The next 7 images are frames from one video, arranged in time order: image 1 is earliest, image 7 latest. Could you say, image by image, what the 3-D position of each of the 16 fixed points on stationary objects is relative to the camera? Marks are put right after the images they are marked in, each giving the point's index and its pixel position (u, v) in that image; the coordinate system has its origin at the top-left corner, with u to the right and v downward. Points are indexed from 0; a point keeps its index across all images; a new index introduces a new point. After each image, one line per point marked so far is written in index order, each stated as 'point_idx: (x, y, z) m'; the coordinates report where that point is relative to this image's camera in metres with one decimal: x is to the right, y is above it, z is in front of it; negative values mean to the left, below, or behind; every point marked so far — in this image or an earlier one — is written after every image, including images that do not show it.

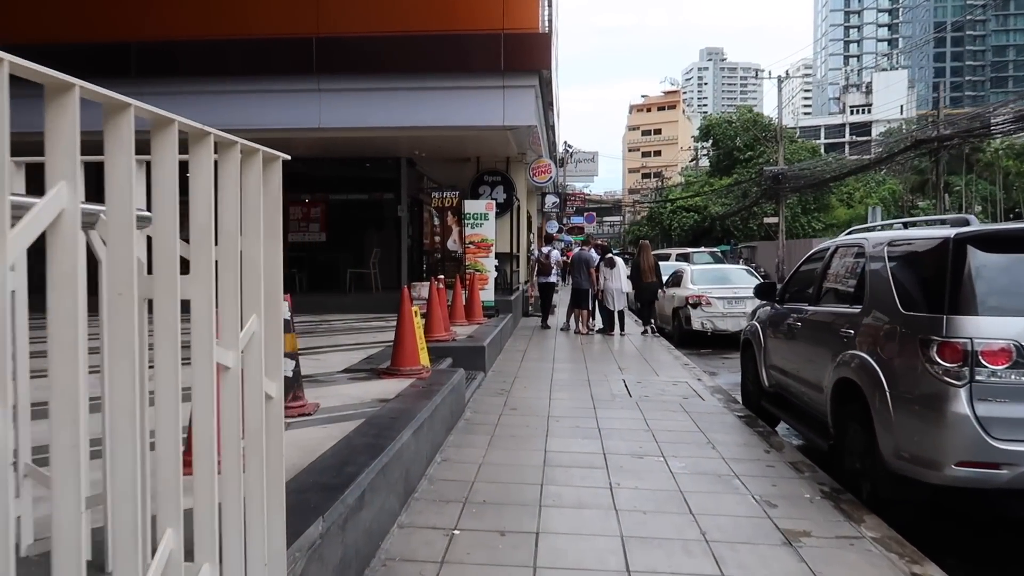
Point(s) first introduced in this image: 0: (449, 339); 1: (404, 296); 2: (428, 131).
0: (-0.7, -0.5, +8.5) m
1: (-0.8, -0.1, +6.0) m
2: (-1.3, +2.5, +12.7) m
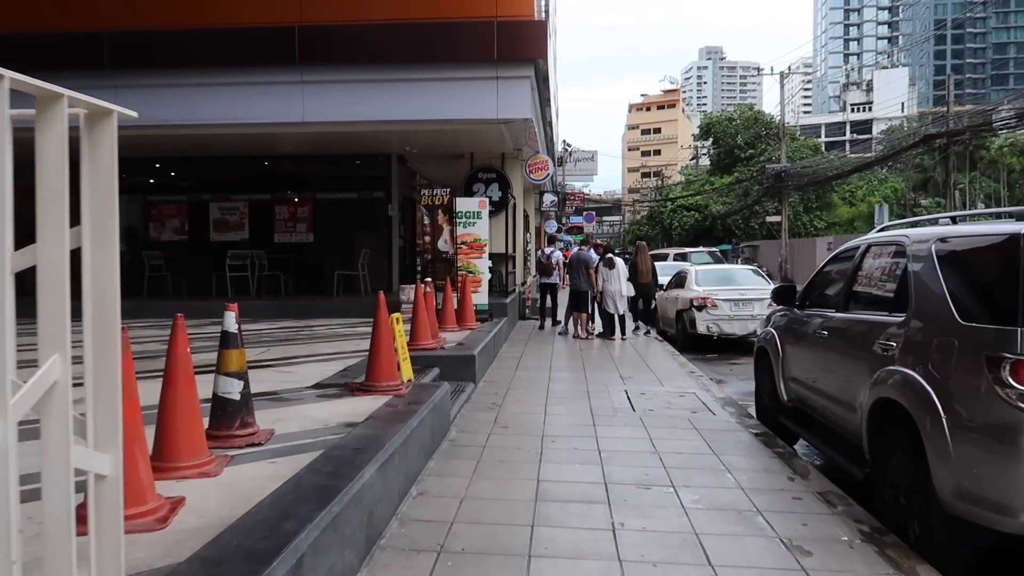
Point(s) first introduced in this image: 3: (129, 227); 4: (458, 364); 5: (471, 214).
0: (-0.7, -0.6, +7.9) m
1: (-0.9, -0.1, +5.3) m
2: (-1.4, +2.4, +12.0) m
3: (-7.2, +1.1, +15.0) m
4: (-0.5, -0.7, +7.5) m
5: (-0.6, +1.0, +11.2) m
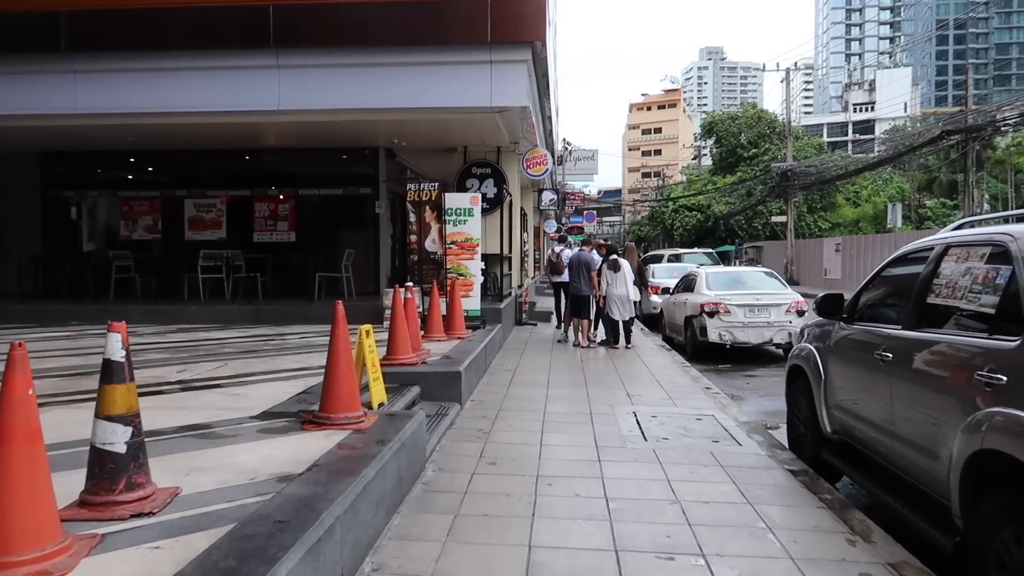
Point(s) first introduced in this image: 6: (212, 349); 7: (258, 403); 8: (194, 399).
0: (-0.8, -0.6, +6.9) m
1: (-0.9, -0.2, +4.3) m
2: (-1.5, +2.4, +11.0) m
3: (-7.2, +1.1, +14.1) m
4: (-0.6, -0.8, +6.5) m
5: (-0.6, +1.0, +10.2) m
6: (-3.0, -0.6, +8.1) m
7: (-1.6, -0.7, +5.0) m
8: (-2.1, -0.7, +5.2) m
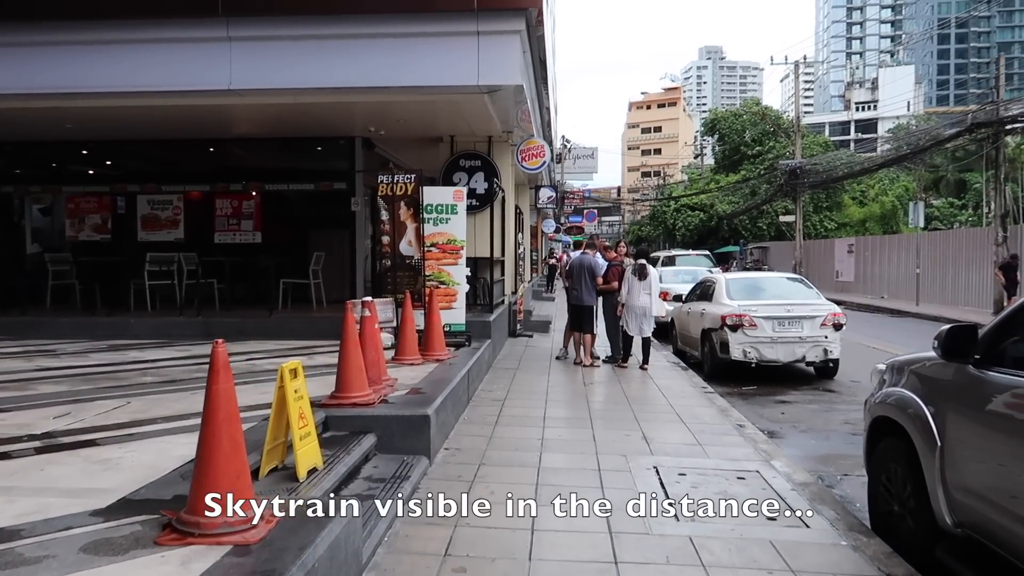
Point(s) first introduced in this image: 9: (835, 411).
0: (-0.9, -0.7, +5.3) m
1: (-1.0, -0.3, +2.8) m
2: (-1.6, +2.3, +9.5) m
3: (-7.4, +1.0, +12.5) m
4: (-0.7, -0.9, +5.0) m
5: (-0.7, +0.9, +8.7) m
6: (-3.1, -0.7, +6.6) m
7: (-1.7, -0.8, +3.5) m
8: (-2.1, -0.8, +3.7) m
9: (+3.2, -1.2, +8.0) m
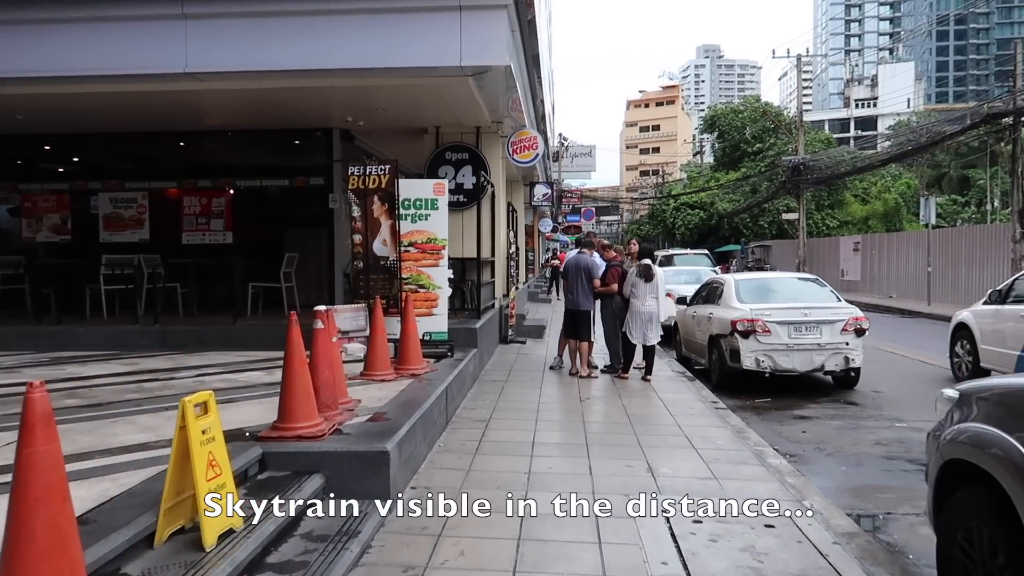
0: (-1.0, -0.8, +4.4) m
1: (-1.1, -0.3, +1.9) m
2: (-1.7, +2.2, +8.6) m
3: (-7.5, +0.9, +11.6) m
4: (-0.8, -0.9, +4.1) m
5: (-0.9, +0.8, +7.8) m
6: (-3.3, -0.8, +5.7) m
7: (-1.8, -0.9, +2.6) m
8: (-2.3, -0.9, +2.8) m
9: (+3.1, -1.2, +7.1) m
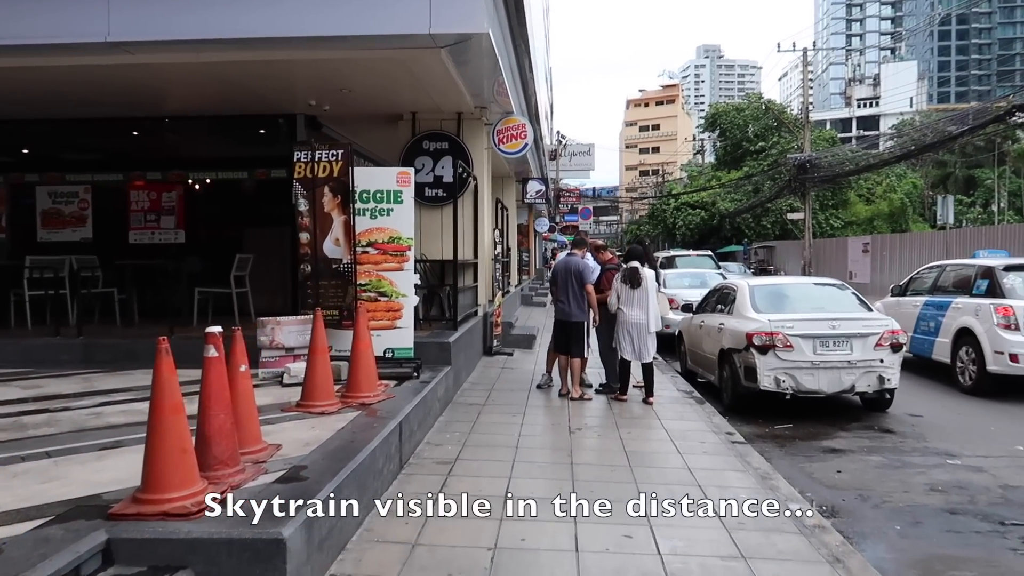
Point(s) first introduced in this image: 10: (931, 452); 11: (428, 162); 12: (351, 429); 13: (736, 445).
0: (-1.2, -0.8, +3.2) m
1: (-1.3, -0.4, +0.7) m
2: (-1.9, +2.2, +7.4) m
3: (-7.7, +0.9, +10.4) m
4: (-1.0, -1.0, +2.9) m
5: (-1.1, +0.8, +6.6) m
6: (-3.4, -0.9, +4.5) m
7: (-2.0, -0.9, +1.4) m
8: (-2.4, -0.9, +1.5) m
9: (+2.9, -1.3, +5.9) m
10: (+3.3, -1.3, +6.3) m
11: (-1.0, +1.6, +10.0) m
12: (-1.0, -0.8, +4.7) m
13: (+1.7, -1.2, +6.0) m
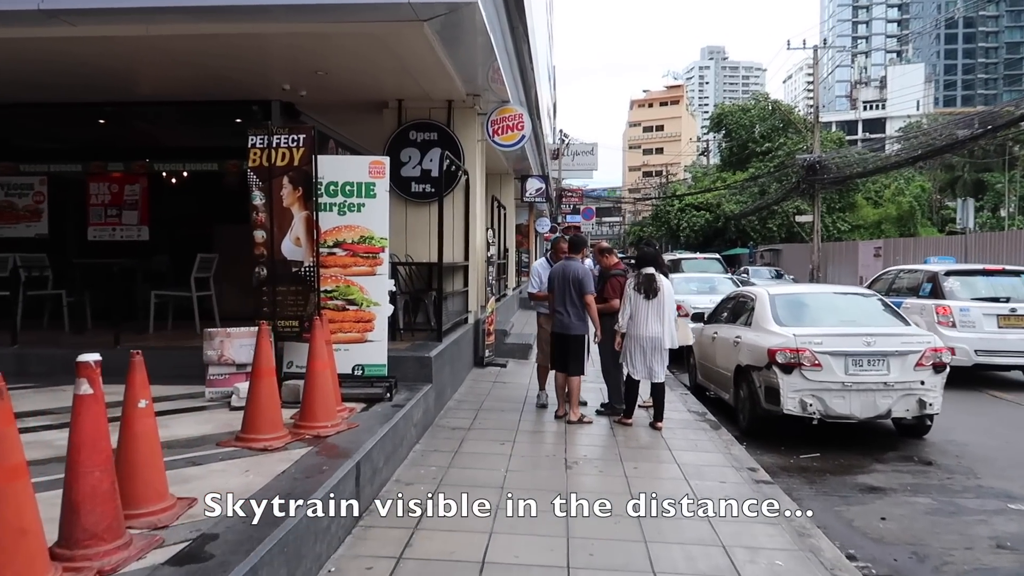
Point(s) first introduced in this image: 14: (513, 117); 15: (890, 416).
0: (-1.3, -0.9, +2.3) m
1: (-1.4, -0.4, -0.2) m
2: (-2.0, +2.1, +6.5) m
3: (-7.7, +0.9, +9.5) m
4: (-1.1, -1.0, +2.0) m
5: (-1.1, +0.7, +5.7) m
6: (-3.5, -0.9, +3.6) m
7: (-2.1, -1.0, +0.5) m
8: (-2.5, -1.0, +0.7) m
9: (+2.8, -1.4, +5.0) m
10: (+3.2, -1.4, +5.4) m
11: (-1.1, +1.5, +9.1) m
12: (-1.0, -0.9, +3.8) m
13: (+1.6, -1.2, +5.1) m
14: (0.0, +2.1, +9.7) m
15: (+3.1, -1.0, +6.5) m
